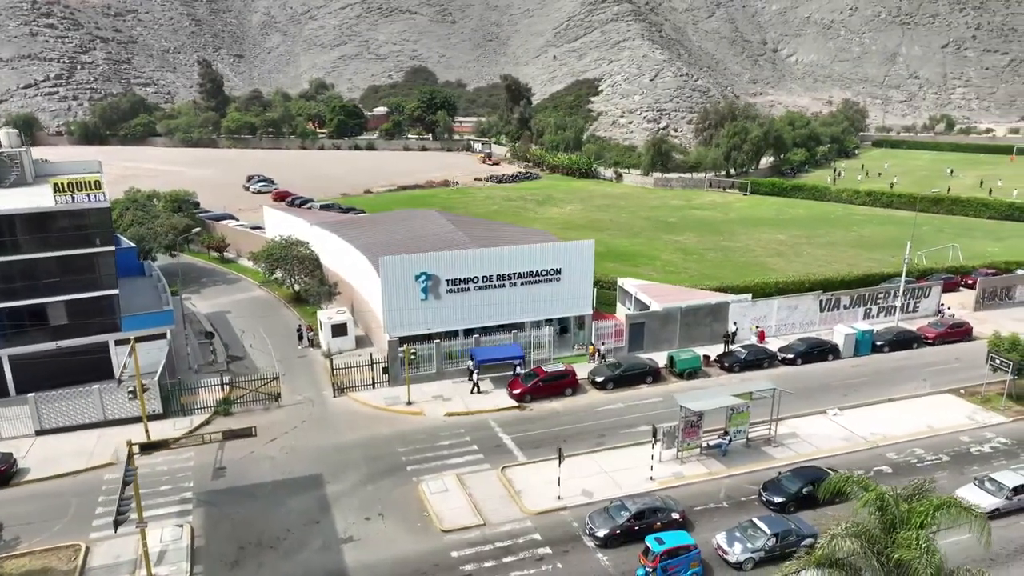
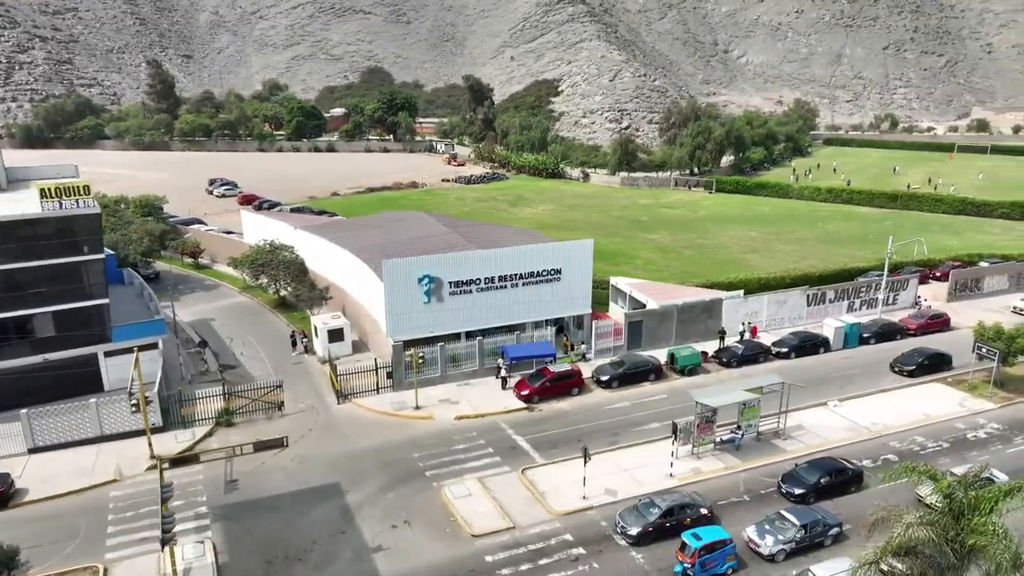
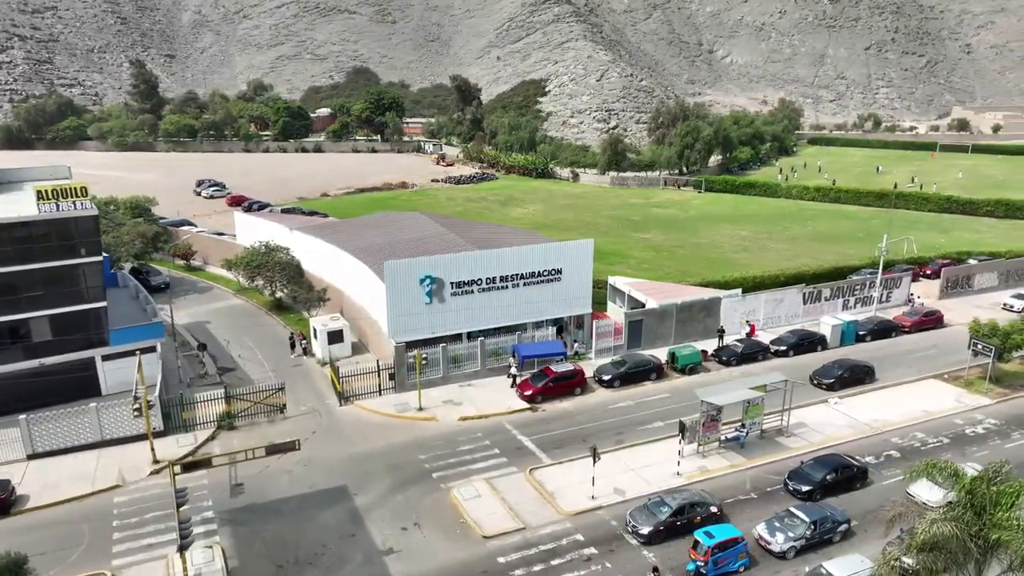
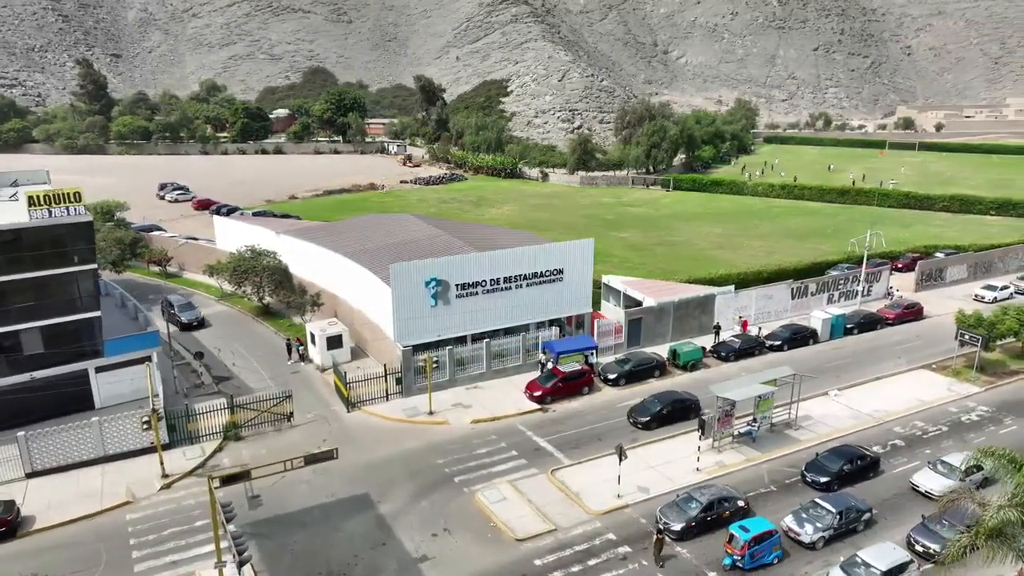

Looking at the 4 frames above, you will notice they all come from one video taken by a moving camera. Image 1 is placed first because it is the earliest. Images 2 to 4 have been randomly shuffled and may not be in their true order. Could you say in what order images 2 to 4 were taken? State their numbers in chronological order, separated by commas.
2, 3, 4
